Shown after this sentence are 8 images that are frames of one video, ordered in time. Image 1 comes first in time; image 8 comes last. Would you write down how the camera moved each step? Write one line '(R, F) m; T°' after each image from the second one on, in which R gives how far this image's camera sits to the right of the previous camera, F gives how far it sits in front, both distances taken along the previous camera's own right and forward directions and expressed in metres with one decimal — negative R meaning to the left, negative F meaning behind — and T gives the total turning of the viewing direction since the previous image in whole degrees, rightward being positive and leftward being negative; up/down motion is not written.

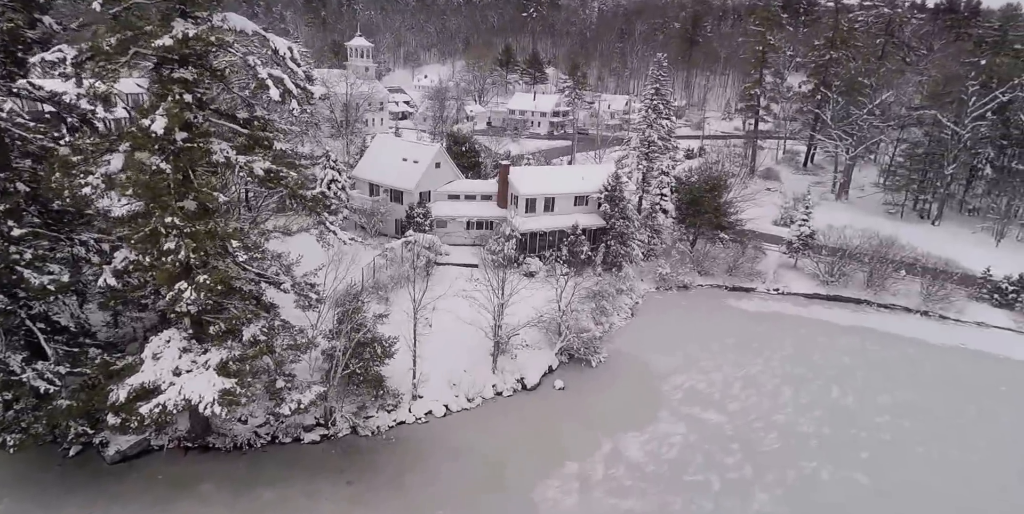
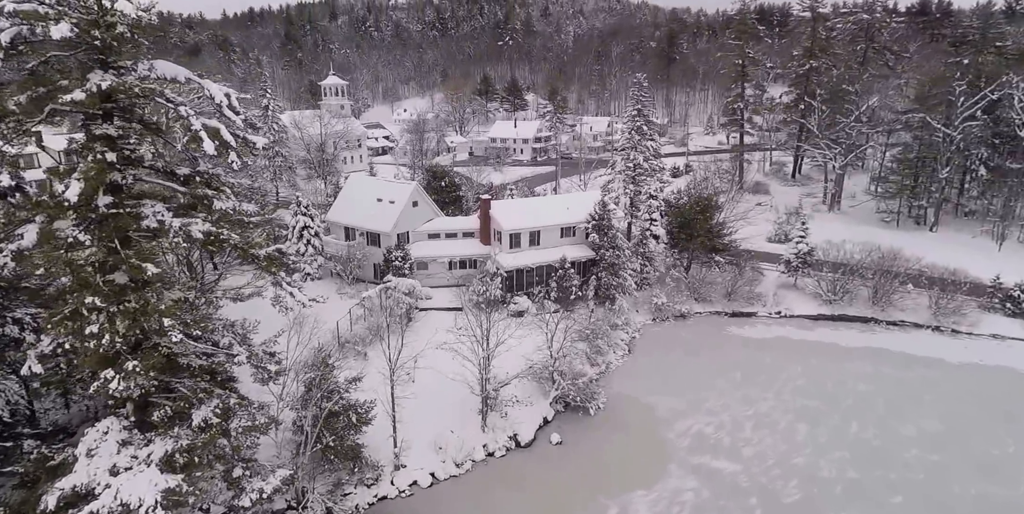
(+0.4, +1.8) m; +1°
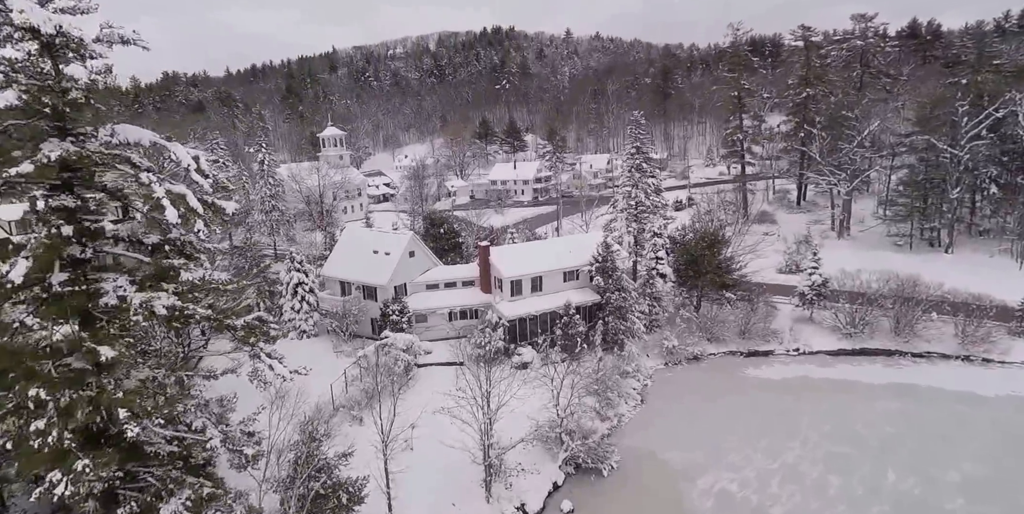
(+0.3, +1.1) m; -1°
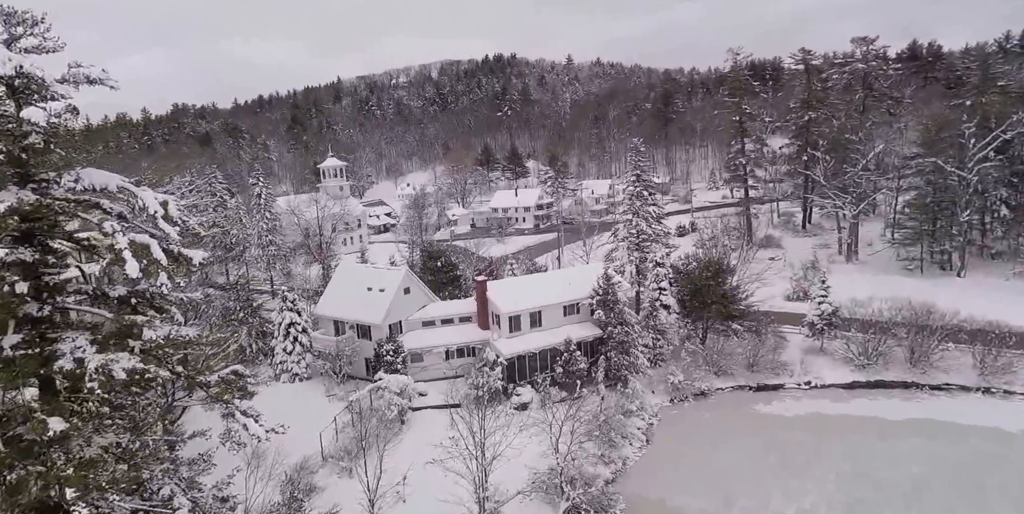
(+0.4, +0.8) m; 0°
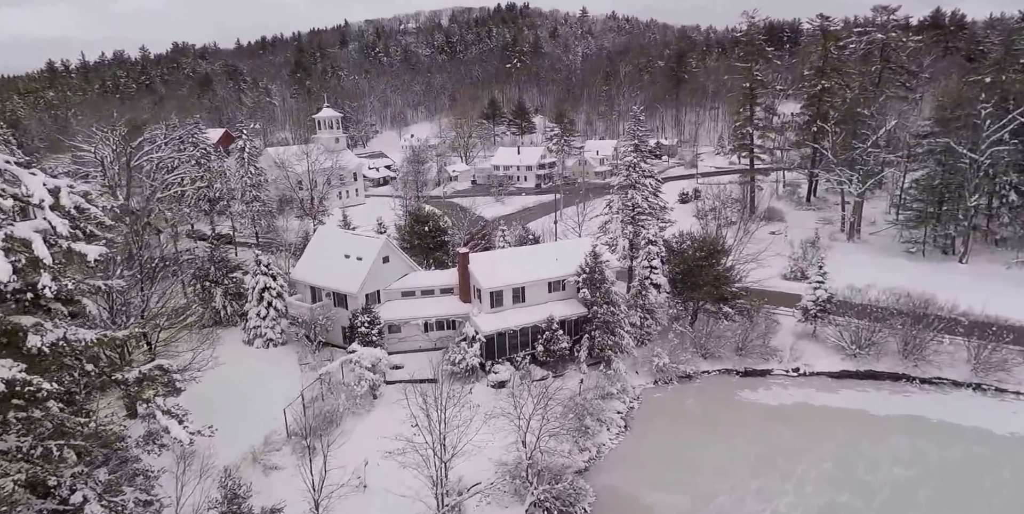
(+0.9, +1.2) m; 0°
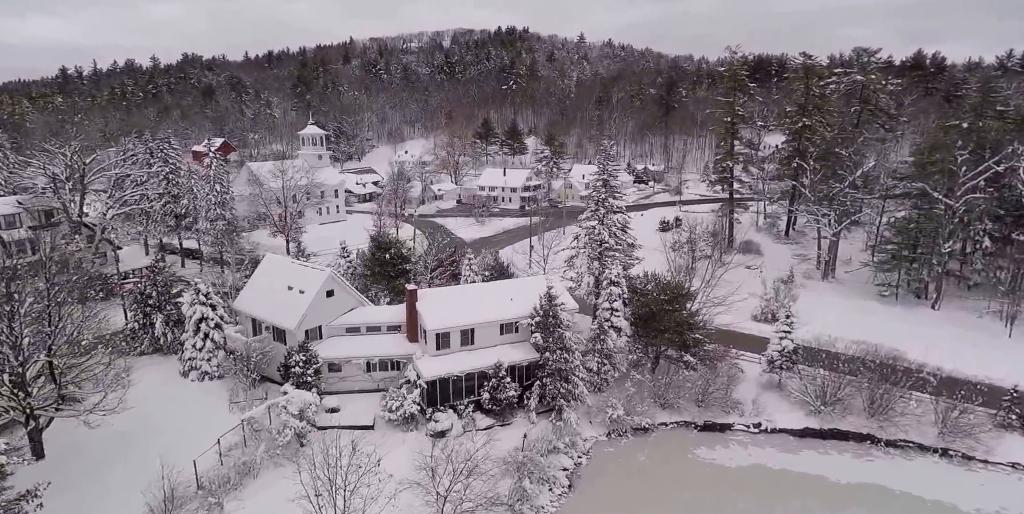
(+2.0, +1.3) m; +1°
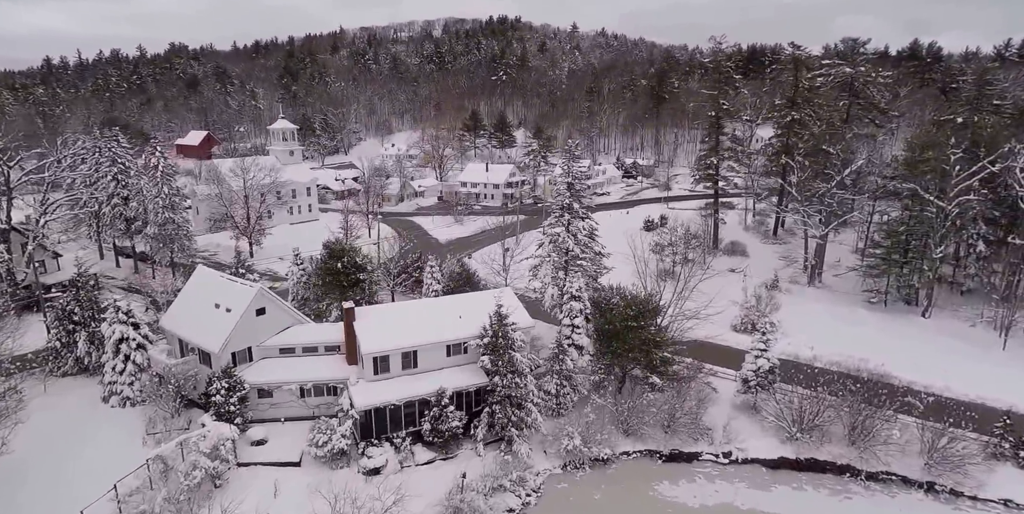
(+2.1, +2.5) m; 0°
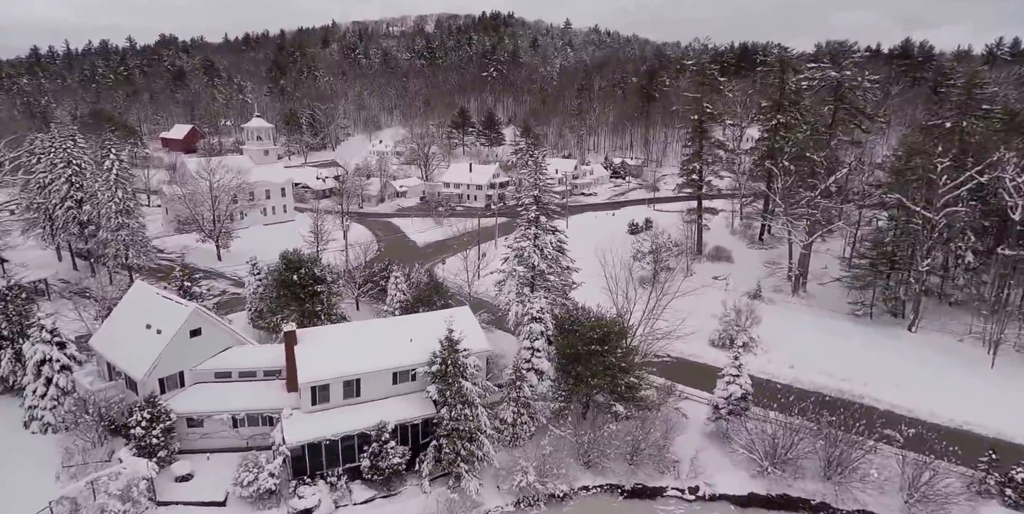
(+1.7, +1.8) m; +1°
